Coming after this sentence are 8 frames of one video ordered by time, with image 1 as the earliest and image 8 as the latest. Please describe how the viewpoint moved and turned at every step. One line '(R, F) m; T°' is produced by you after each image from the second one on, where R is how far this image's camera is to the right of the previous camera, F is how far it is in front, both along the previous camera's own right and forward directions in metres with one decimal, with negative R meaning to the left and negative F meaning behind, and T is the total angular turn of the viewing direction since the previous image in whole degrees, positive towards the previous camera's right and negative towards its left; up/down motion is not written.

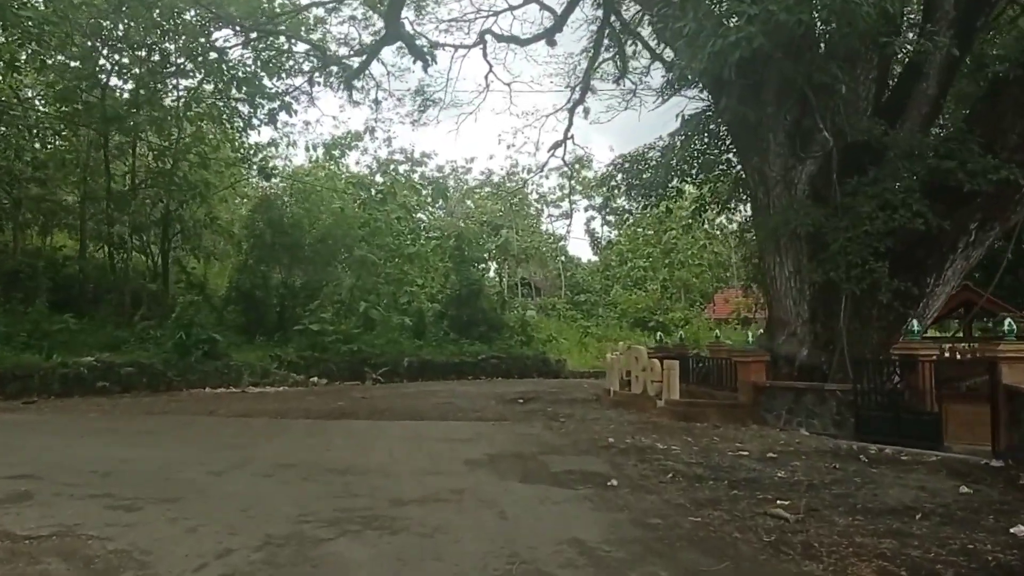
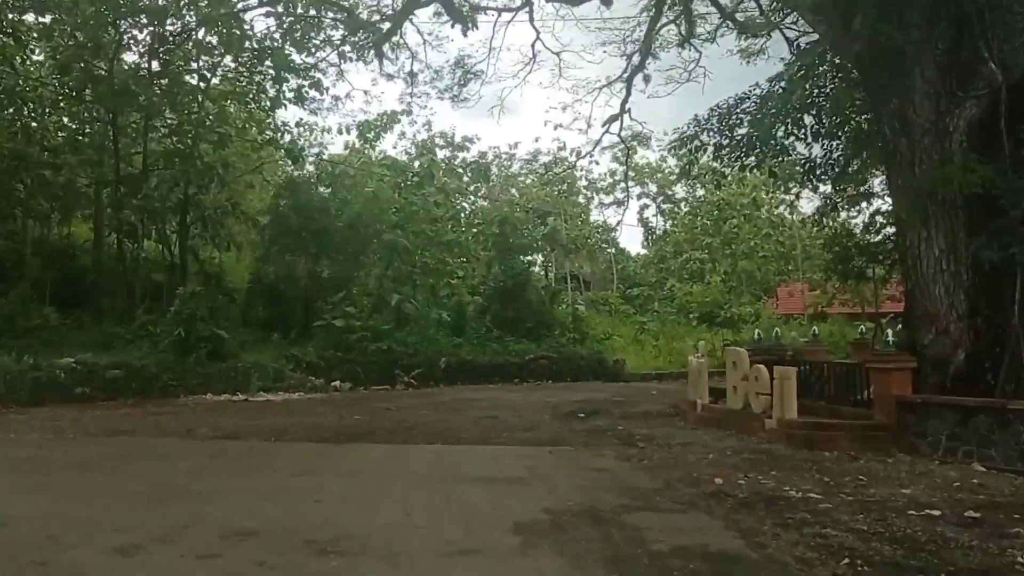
(-0.1, +2.4) m; -2°
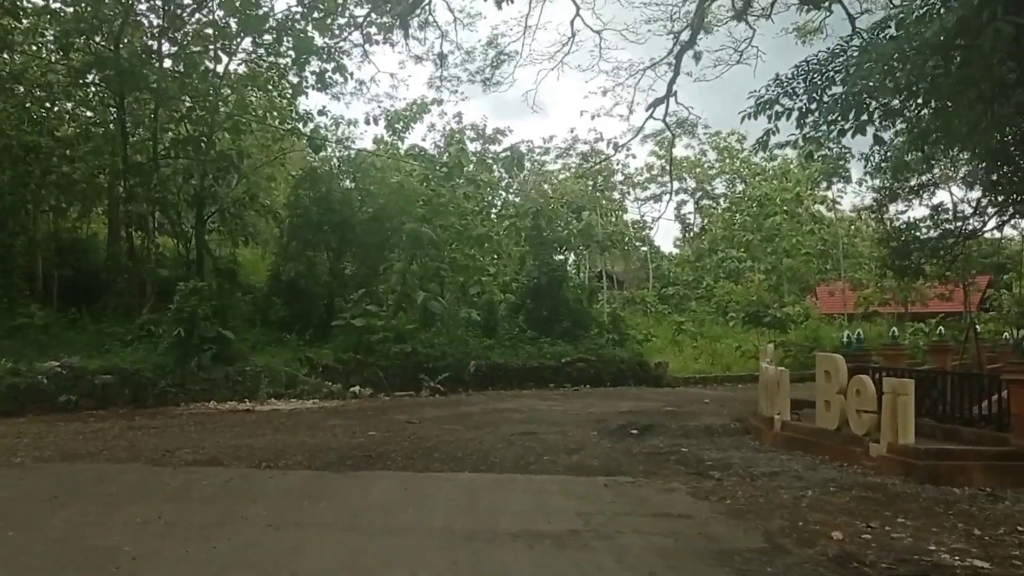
(-0.1, +1.5) m; -2°
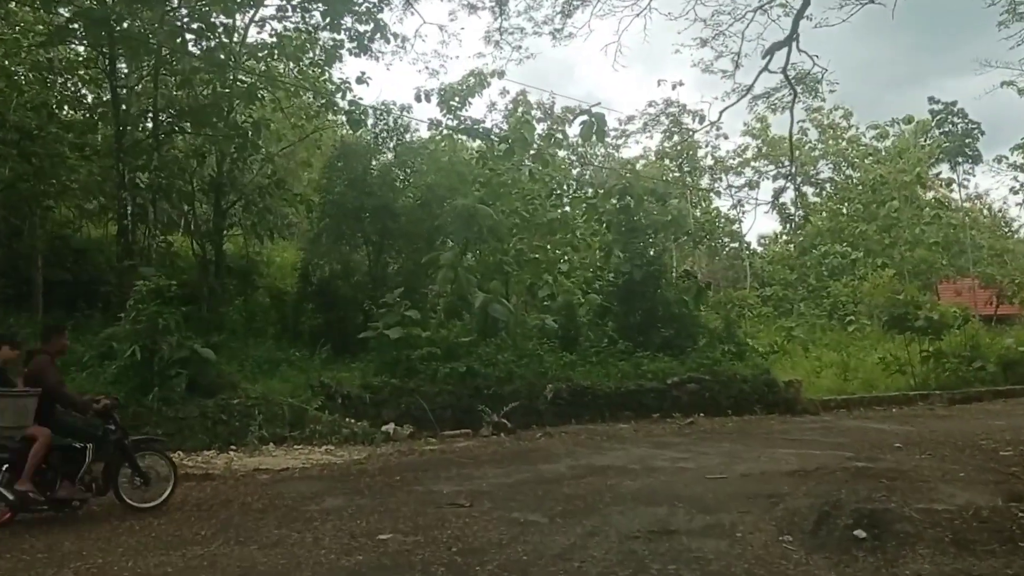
(-0.3, +3.8) m; -4°
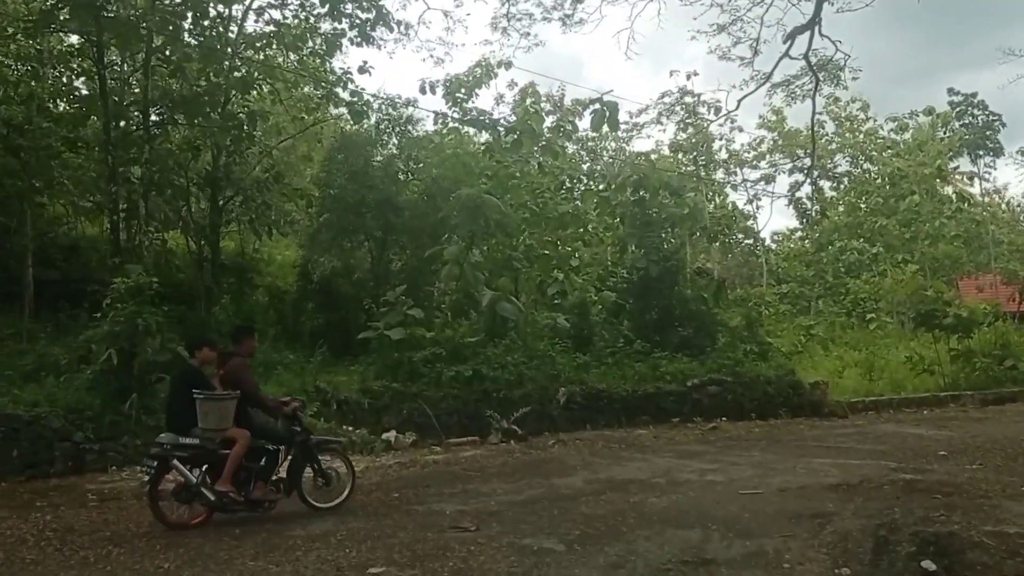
(0.0, +0.7) m; 0°
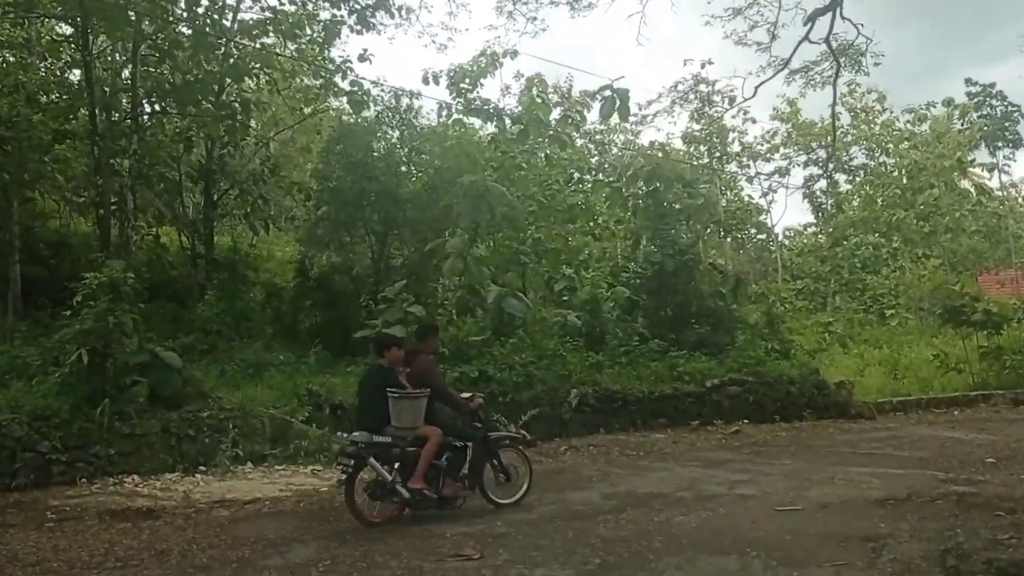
(0.0, +0.7) m; 0°
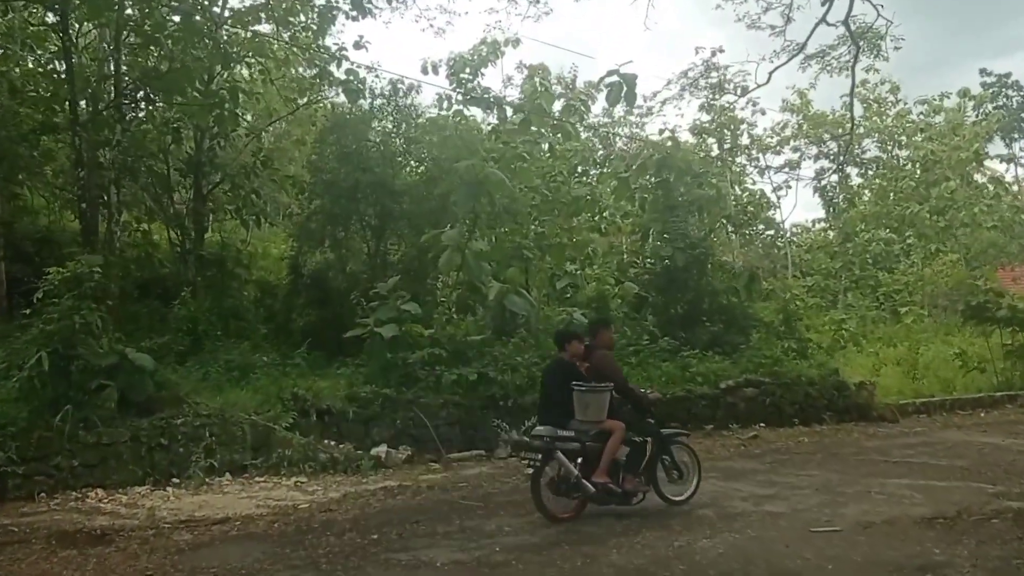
(0.0, +0.6) m; 0°
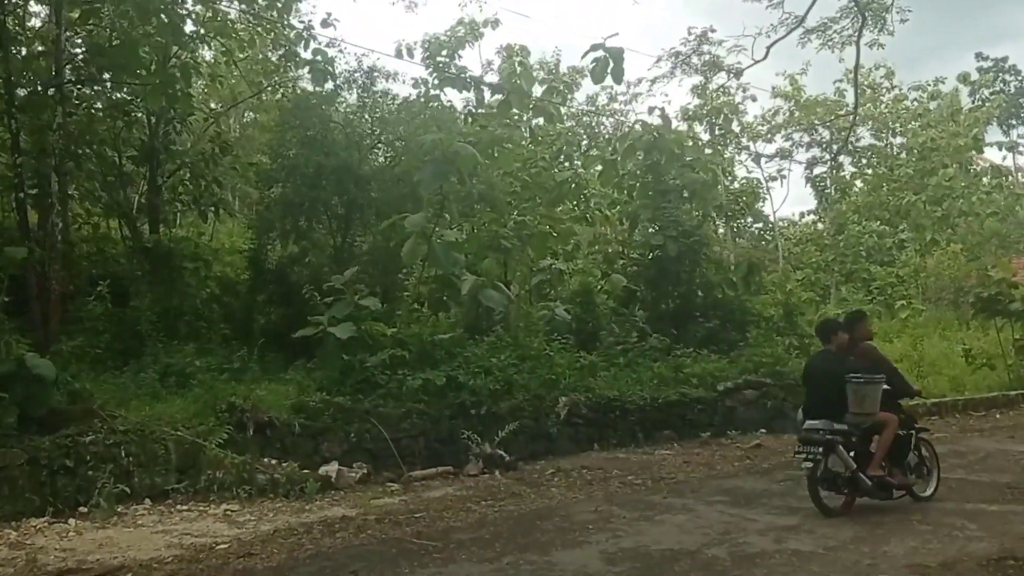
(+0.1, +1.0) m; +1°
